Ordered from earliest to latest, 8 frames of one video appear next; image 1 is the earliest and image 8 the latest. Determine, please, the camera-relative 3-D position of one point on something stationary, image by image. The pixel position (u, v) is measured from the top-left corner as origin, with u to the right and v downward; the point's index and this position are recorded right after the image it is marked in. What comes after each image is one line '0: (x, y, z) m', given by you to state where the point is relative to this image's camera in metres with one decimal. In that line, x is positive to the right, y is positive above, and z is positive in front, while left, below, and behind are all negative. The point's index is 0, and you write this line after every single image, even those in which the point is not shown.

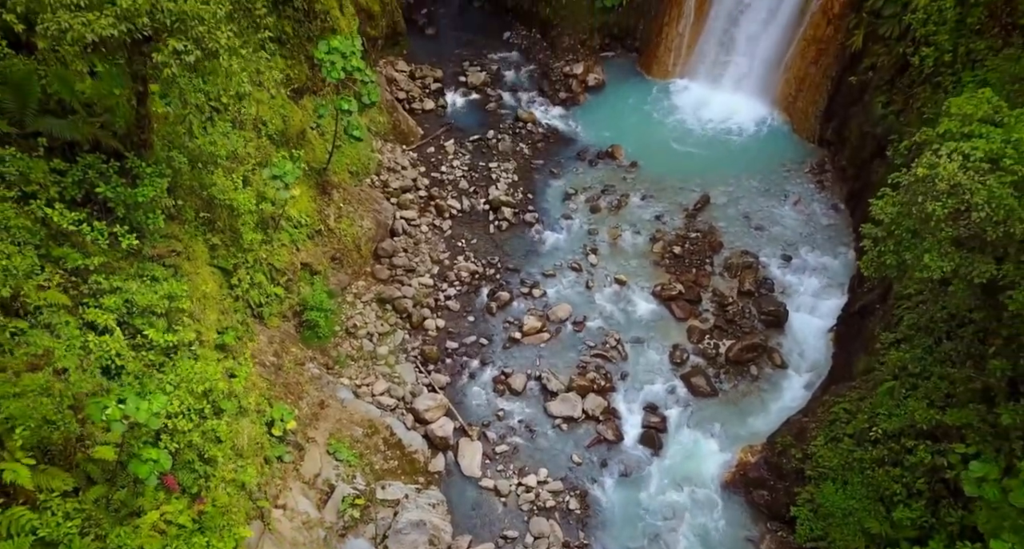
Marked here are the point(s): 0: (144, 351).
0: (-4.0, -0.8, +8.3) m
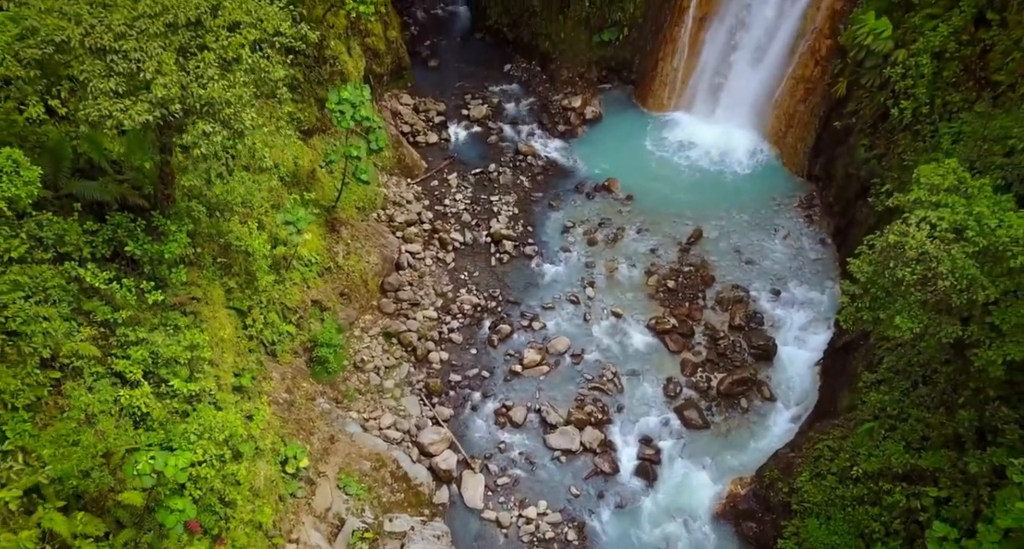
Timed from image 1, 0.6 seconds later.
0: (-3.9, -1.4, +8.9) m
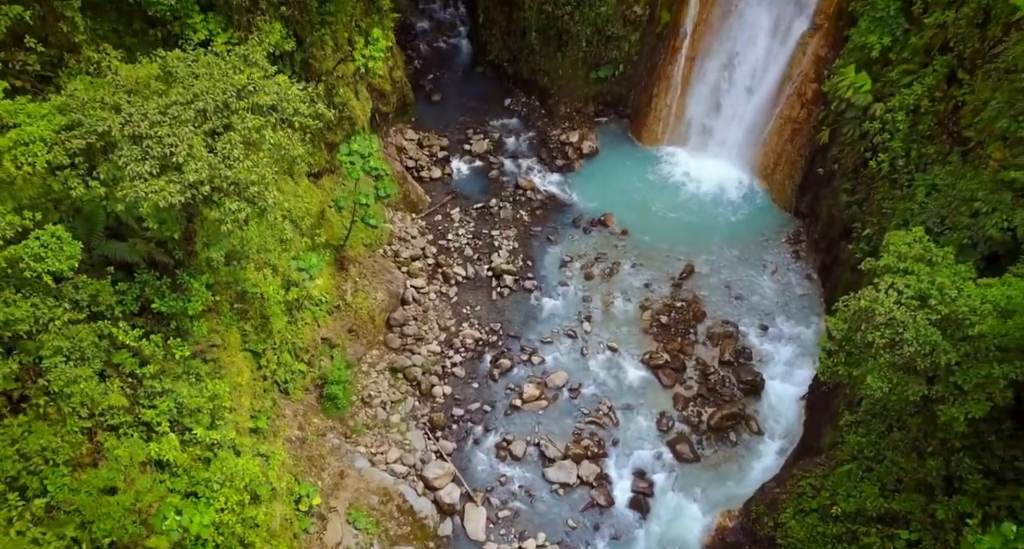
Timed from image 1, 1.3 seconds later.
0: (-3.9, -2.1, +9.6) m
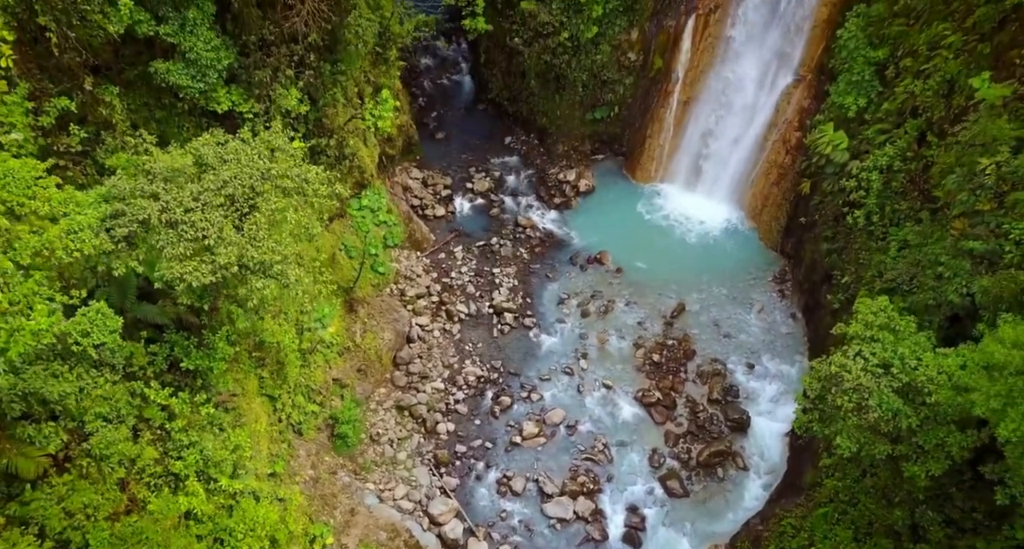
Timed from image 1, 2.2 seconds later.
0: (-3.9, -2.9, +10.4) m
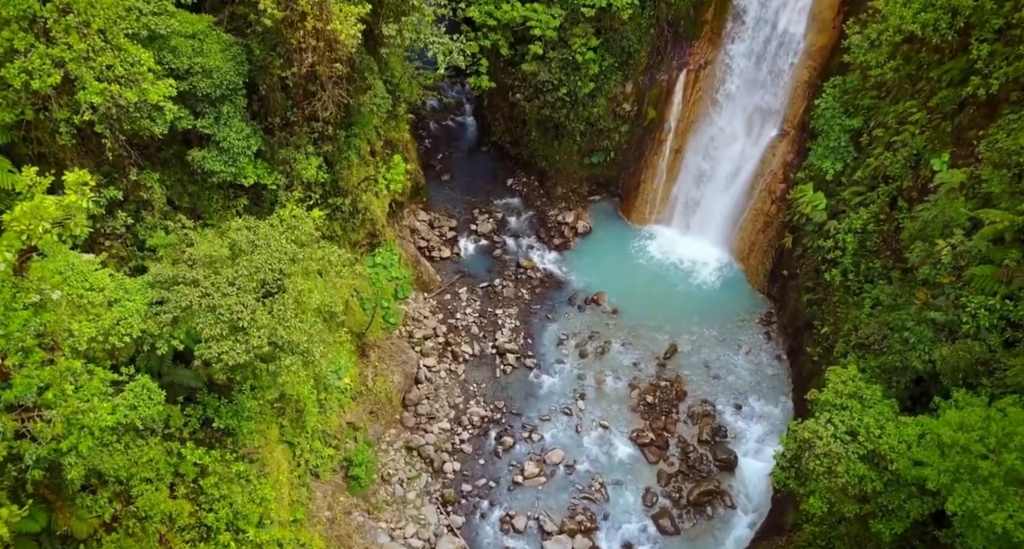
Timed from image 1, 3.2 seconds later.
0: (-3.9, -3.9, +11.4) m
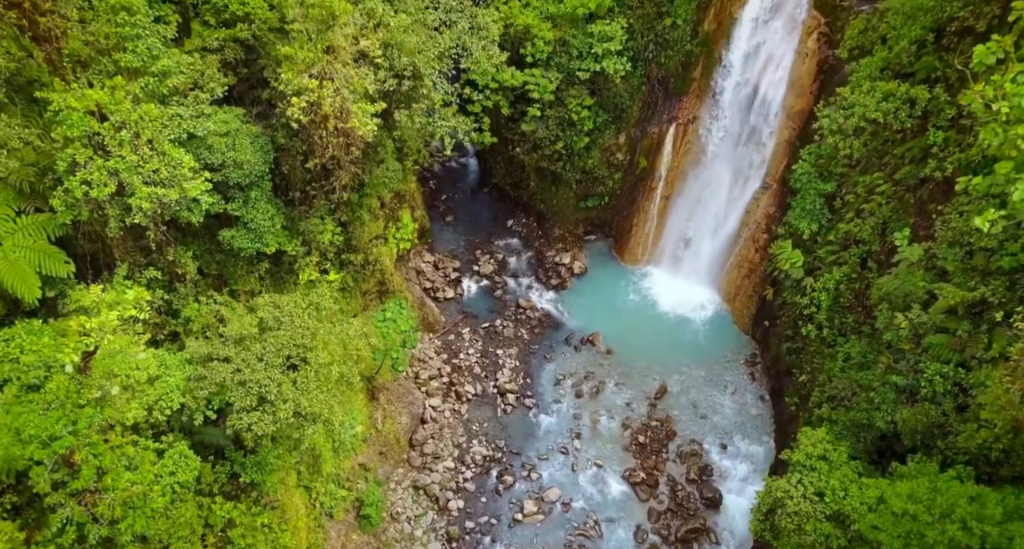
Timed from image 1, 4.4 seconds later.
0: (-3.9, -5.0, +12.5) m
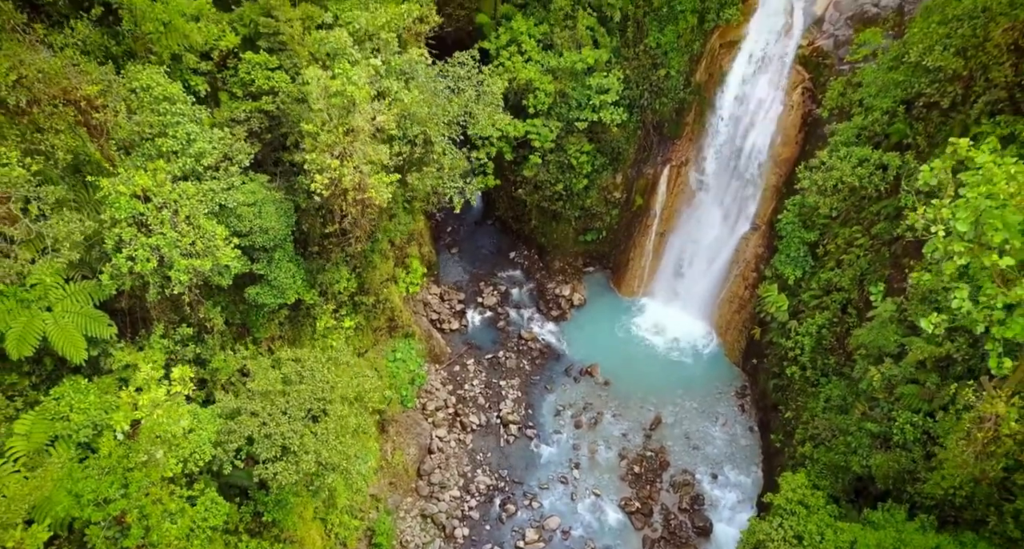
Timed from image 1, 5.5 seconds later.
0: (-3.8, -6.0, +13.6) m
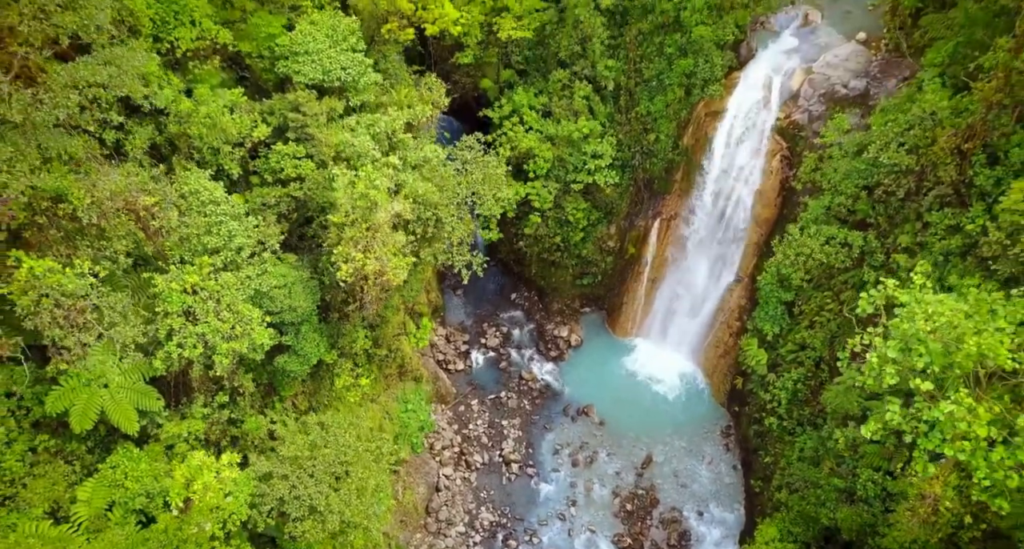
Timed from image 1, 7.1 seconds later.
0: (-3.7, -7.4, +15.1) m
